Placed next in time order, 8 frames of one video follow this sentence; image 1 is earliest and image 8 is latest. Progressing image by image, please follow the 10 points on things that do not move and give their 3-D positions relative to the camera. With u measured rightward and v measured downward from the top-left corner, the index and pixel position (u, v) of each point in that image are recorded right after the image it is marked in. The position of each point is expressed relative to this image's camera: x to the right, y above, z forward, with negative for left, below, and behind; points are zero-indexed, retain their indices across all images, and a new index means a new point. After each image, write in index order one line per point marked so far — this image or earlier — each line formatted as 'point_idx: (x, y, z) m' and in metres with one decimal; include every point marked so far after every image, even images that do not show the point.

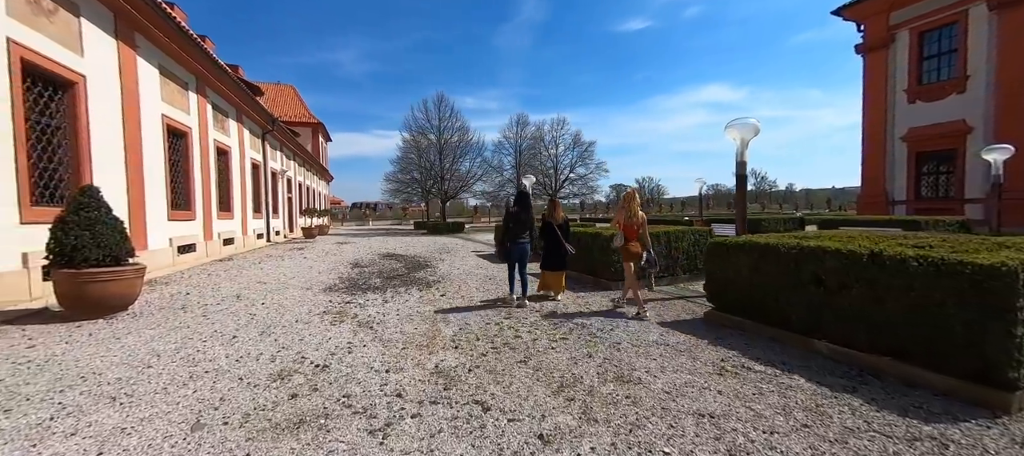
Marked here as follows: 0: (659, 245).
0: (+2.6, -0.3, +6.9) m
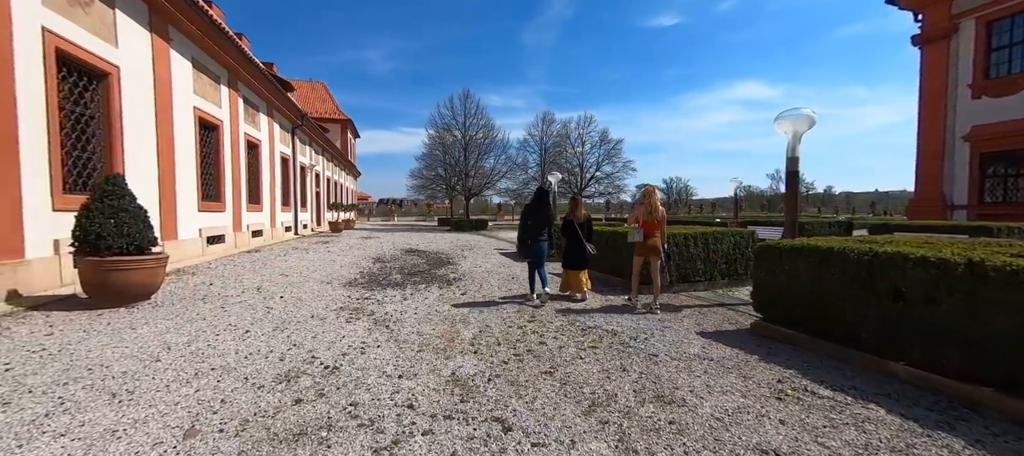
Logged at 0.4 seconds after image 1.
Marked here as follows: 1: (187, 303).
0: (+3.0, -0.3, +6.4) m
1: (-4.3, -1.0, +5.2) m
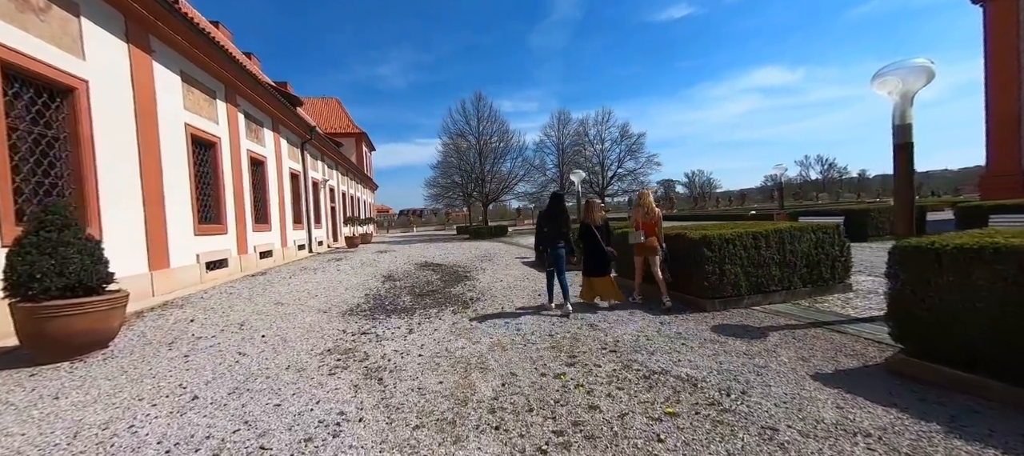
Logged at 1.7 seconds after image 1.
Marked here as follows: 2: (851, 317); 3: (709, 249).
0: (+3.3, -0.3, +5.1) m
1: (-4.0, -1.3, +4.3) m
2: (+3.8, -1.0, +4.4) m
3: (+2.5, -0.3, +4.9) m
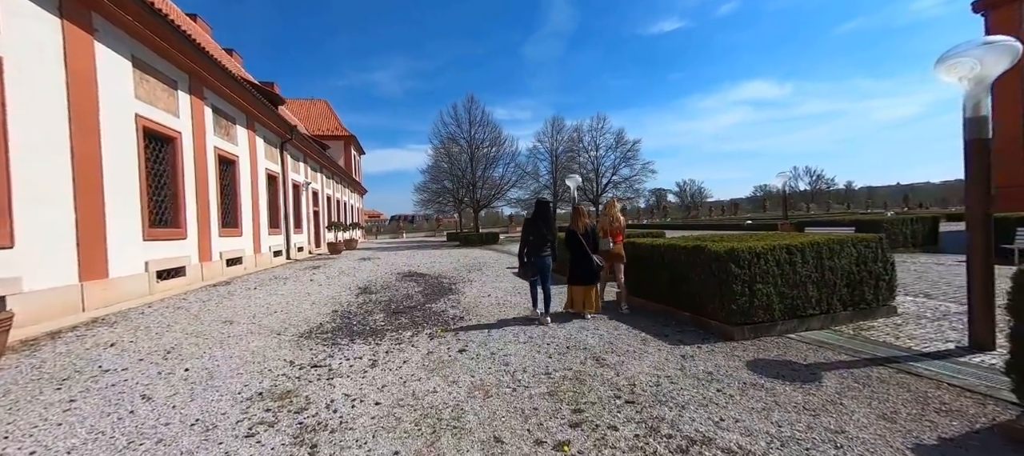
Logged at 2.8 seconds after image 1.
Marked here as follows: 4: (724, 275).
0: (+3.2, -0.4, +4.3) m
1: (-4.1, -1.4, +3.3) m
2: (+3.7, -1.1, +3.6) m
3: (+2.3, -0.4, +4.1) m
4: (+2.2, -0.5, +4.2) m
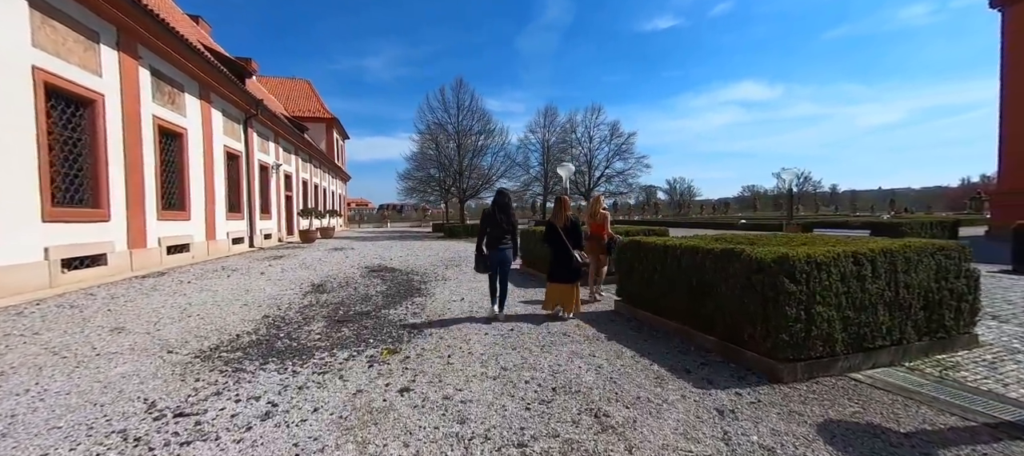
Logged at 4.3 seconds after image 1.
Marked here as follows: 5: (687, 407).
0: (+3.0, -0.4, +3.2) m
1: (-4.3, -1.2, +2.0) m
2: (+3.4, -1.2, +2.5) m
3: (+2.1, -0.4, +3.0) m
4: (+2.0, -0.5, +3.0) m
5: (+1.2, -1.2, +2.6) m
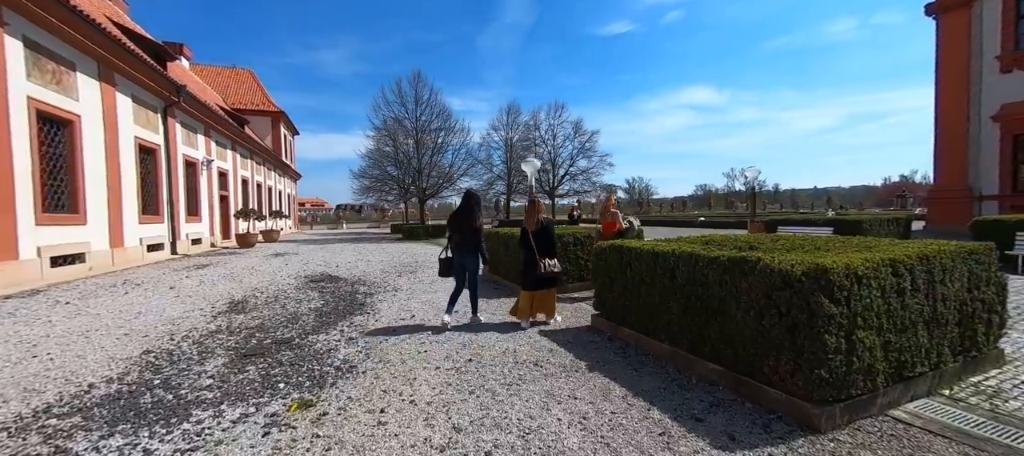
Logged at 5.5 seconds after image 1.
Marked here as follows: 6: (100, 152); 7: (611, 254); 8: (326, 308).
0: (+2.7, -0.4, +2.6) m
1: (-4.5, -1.3, +0.8) m
2: (+3.2, -1.2, +1.9) m
3: (+1.8, -0.4, +2.3) m
4: (+1.7, -0.5, +2.3) m
5: (+0.9, -1.2, +1.8) m
6: (-10.0, +1.9, +9.7) m
7: (+1.0, -0.3, +4.1) m
8: (-2.7, -1.2, +5.8) m
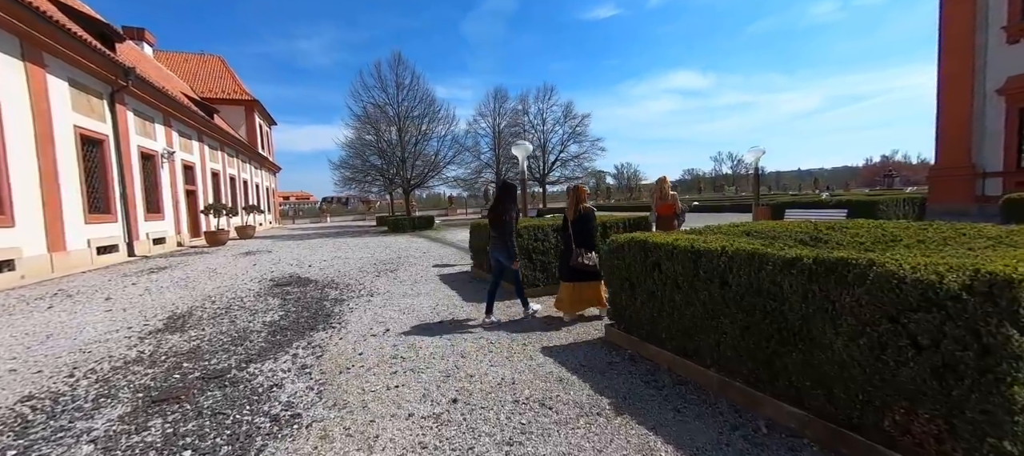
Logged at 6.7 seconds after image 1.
0: (+2.7, -0.4, +1.8) m
1: (-4.4, -1.5, -0.2) m
2: (+3.2, -1.1, +1.2) m
3: (+1.8, -0.4, +1.4) m
4: (+1.7, -0.5, +1.5) m
5: (+1.0, -1.2, +1.0) m
6: (-10.3, +1.8, +8.5) m
7: (+1.0, -0.2, +3.3) m
8: (-2.8, -1.1, +4.9) m
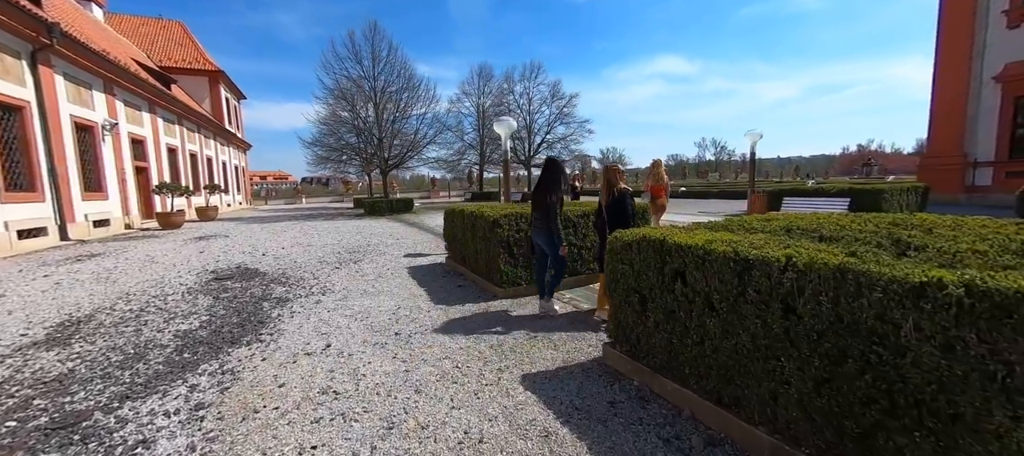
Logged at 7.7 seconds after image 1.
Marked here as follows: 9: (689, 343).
0: (+2.6, -0.4, +1.0) m
1: (-4.4, -1.5, -1.2) m
2: (+3.1, -1.2, +0.5) m
3: (+1.7, -0.4, +0.7) m
4: (+1.6, -0.5, +0.7) m
5: (+0.9, -1.3, +0.2) m
6: (-10.6, +2.2, +7.1) m
7: (+0.8, -0.2, +2.4) m
8: (-3.0, -1.0, +3.9) m
9: (+1.0, -0.6, +2.2) m
